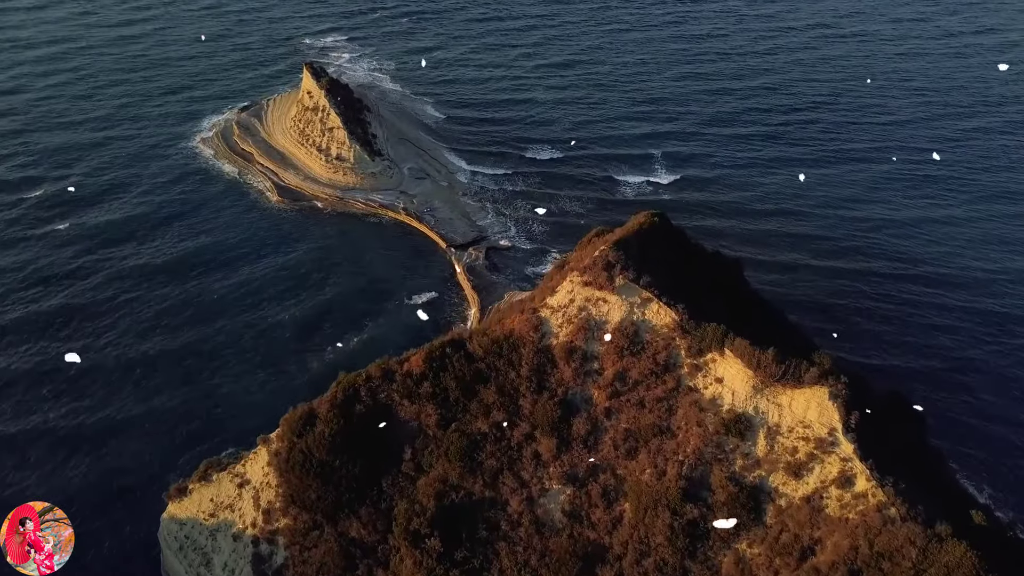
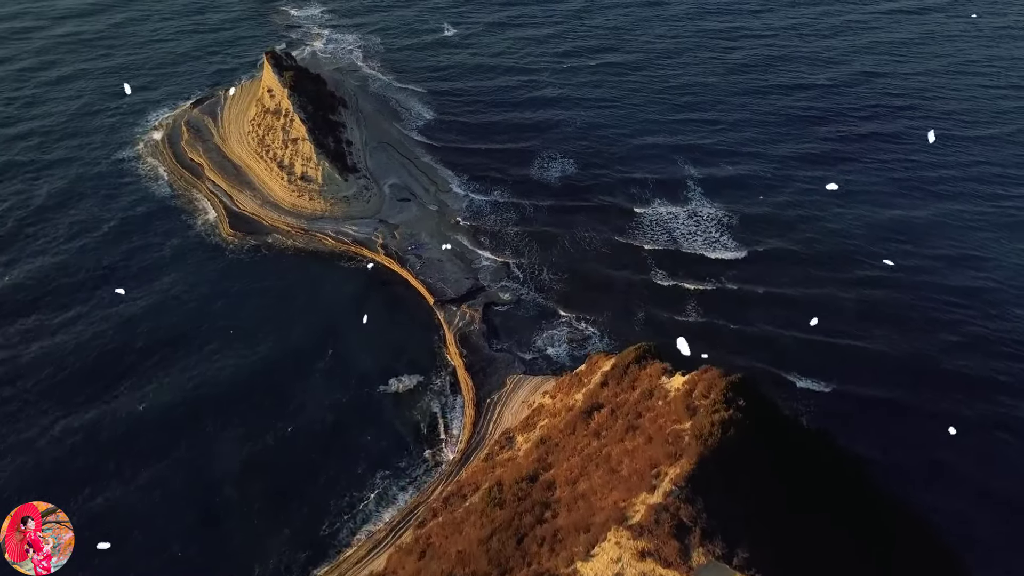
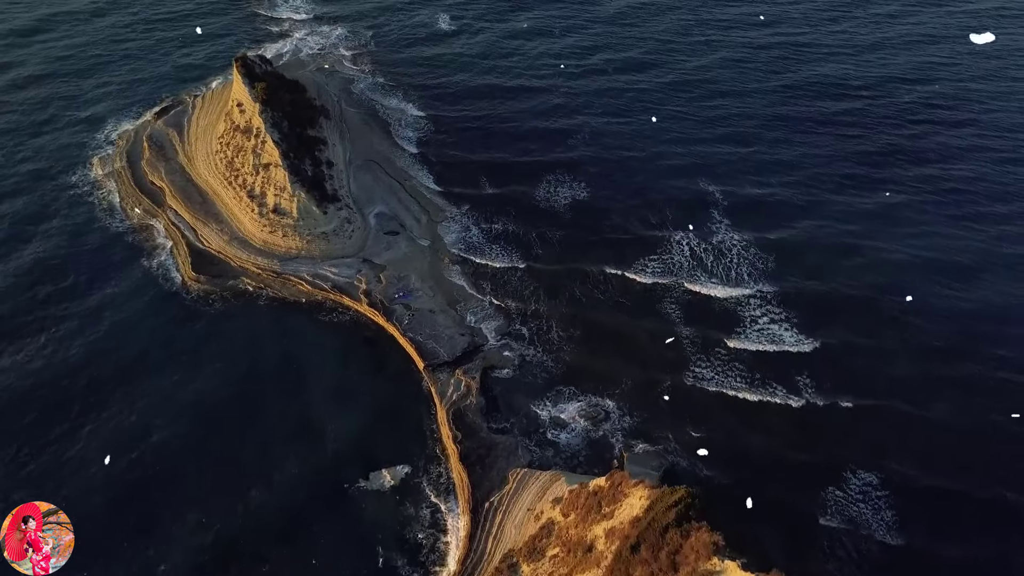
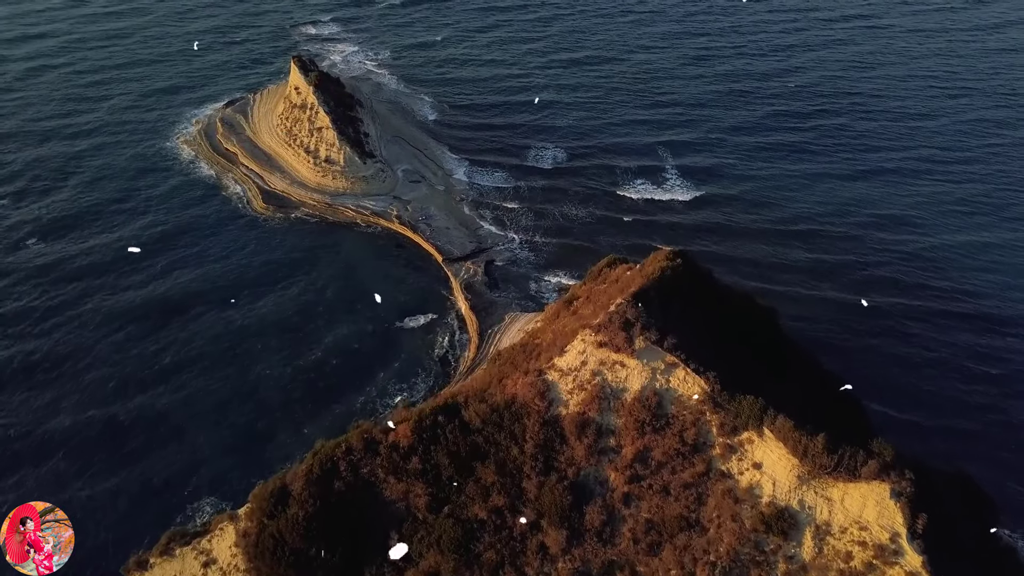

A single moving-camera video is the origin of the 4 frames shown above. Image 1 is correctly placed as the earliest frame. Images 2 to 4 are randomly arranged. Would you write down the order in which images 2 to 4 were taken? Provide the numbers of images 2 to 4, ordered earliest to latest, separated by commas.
4, 2, 3
